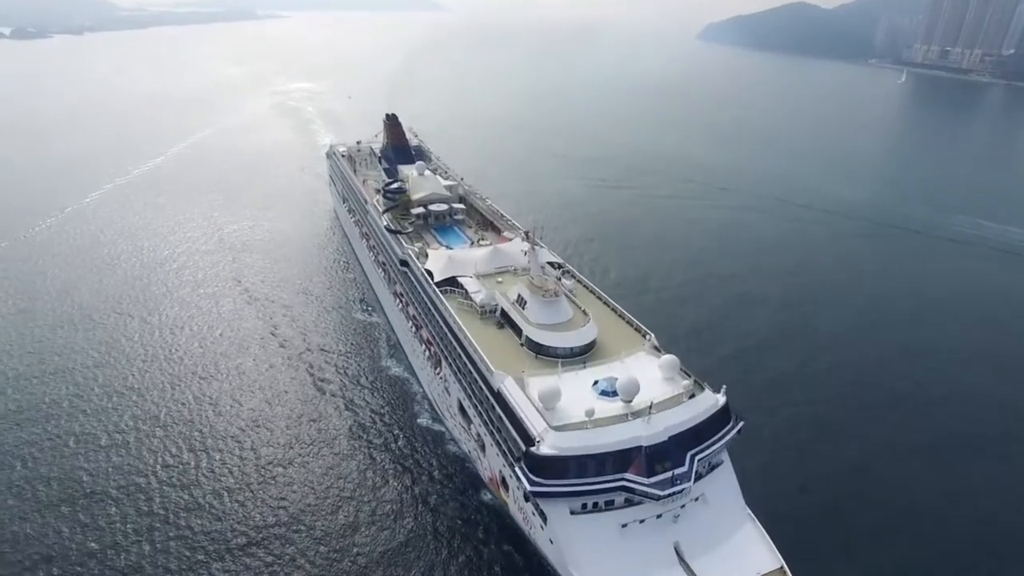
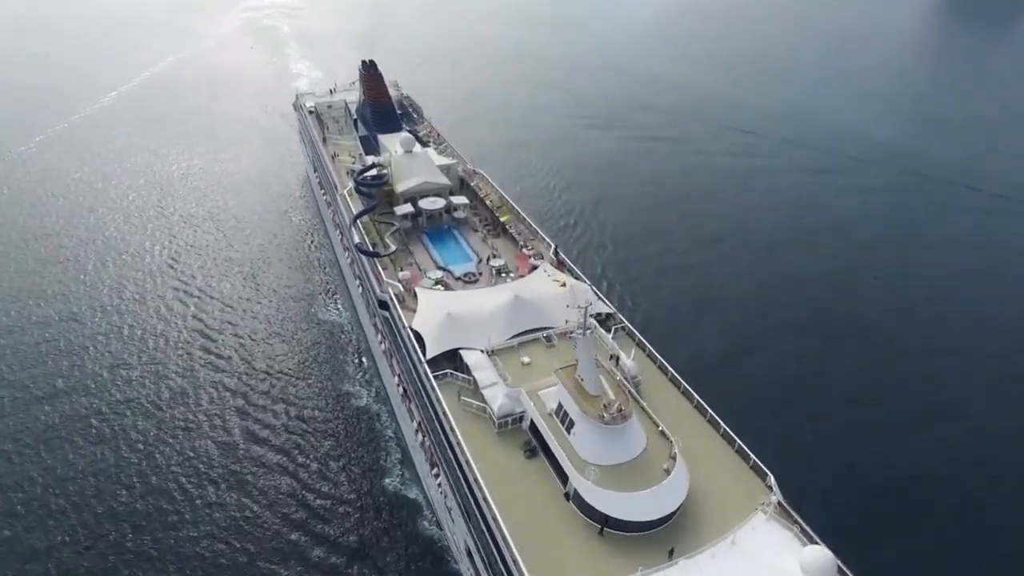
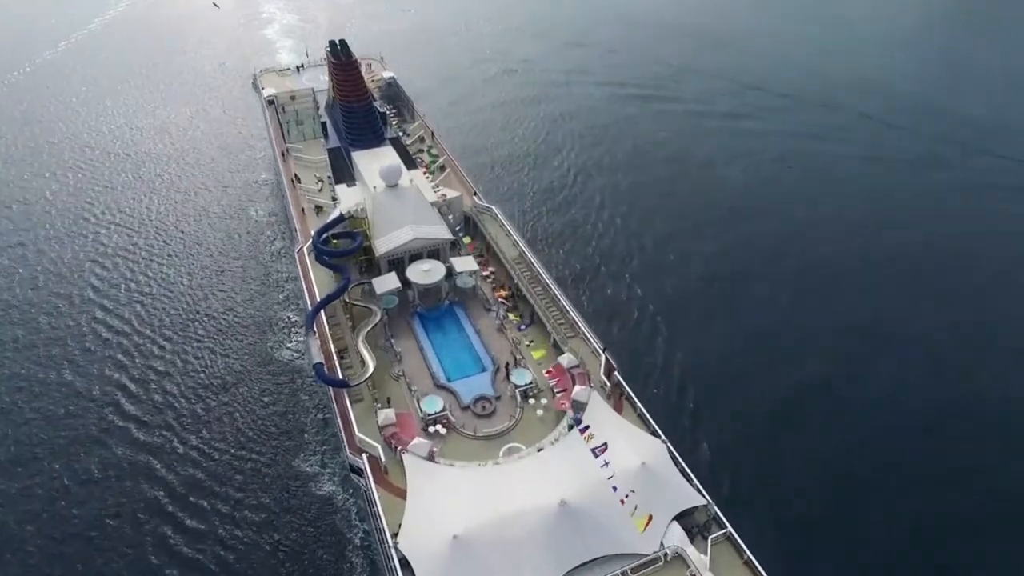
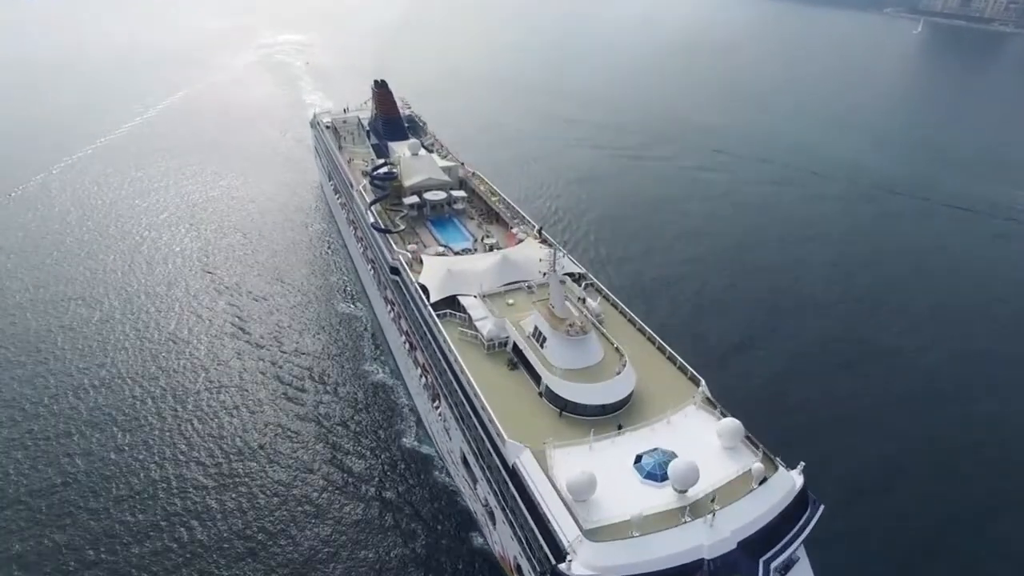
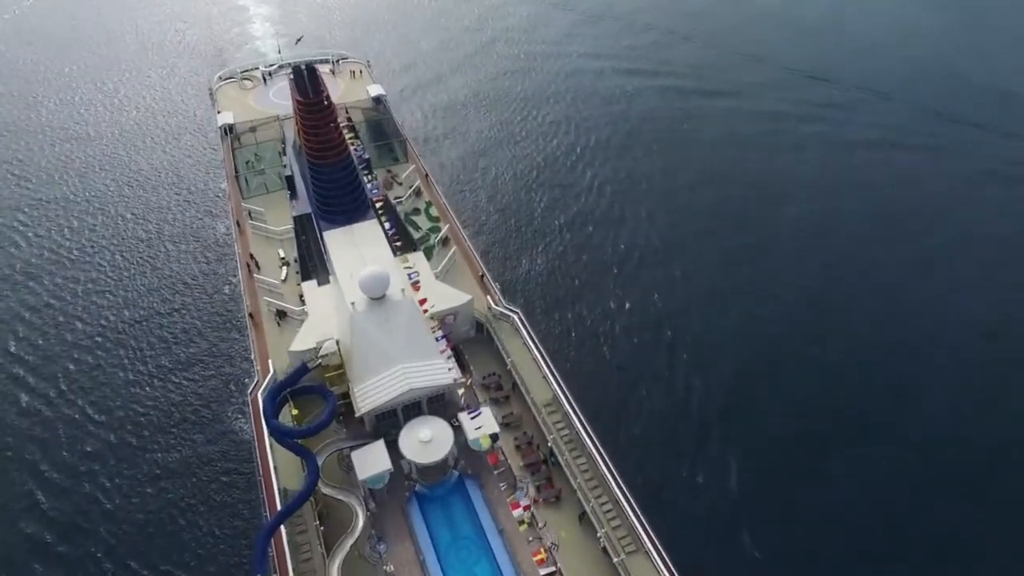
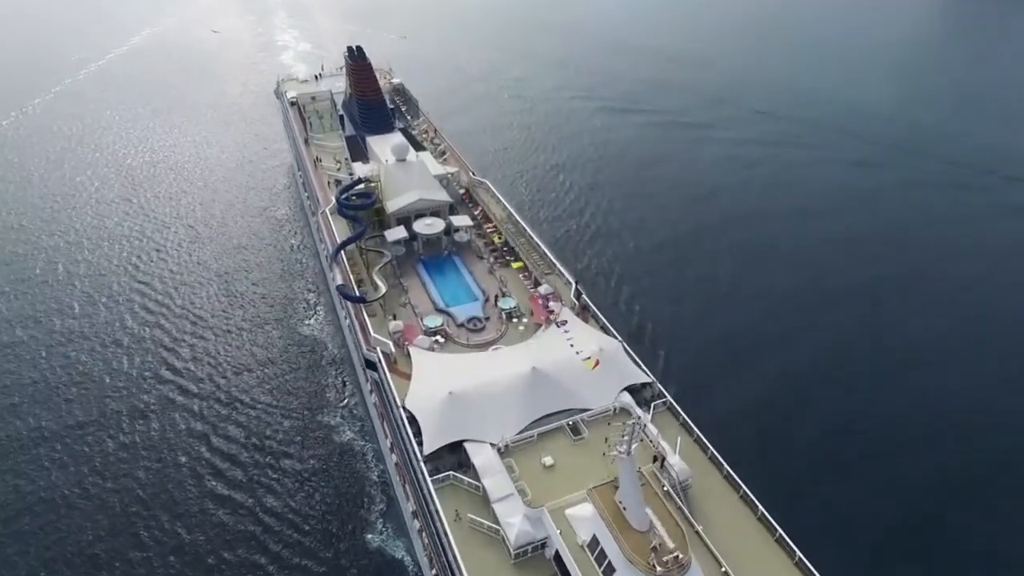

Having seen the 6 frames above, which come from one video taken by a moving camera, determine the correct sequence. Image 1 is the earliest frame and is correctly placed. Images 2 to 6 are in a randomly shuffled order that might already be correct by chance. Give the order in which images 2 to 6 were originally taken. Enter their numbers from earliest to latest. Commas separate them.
4, 2, 6, 3, 5
